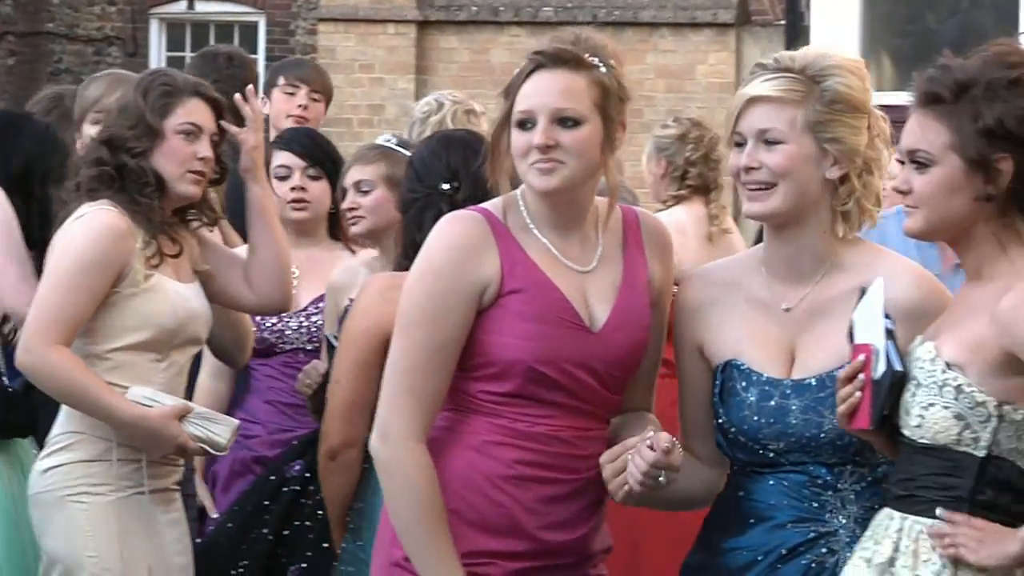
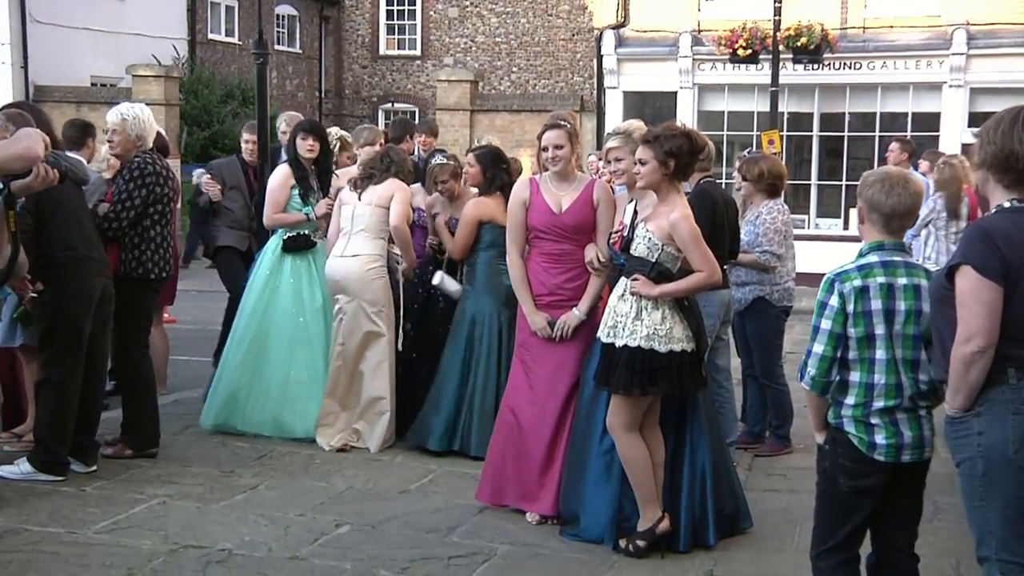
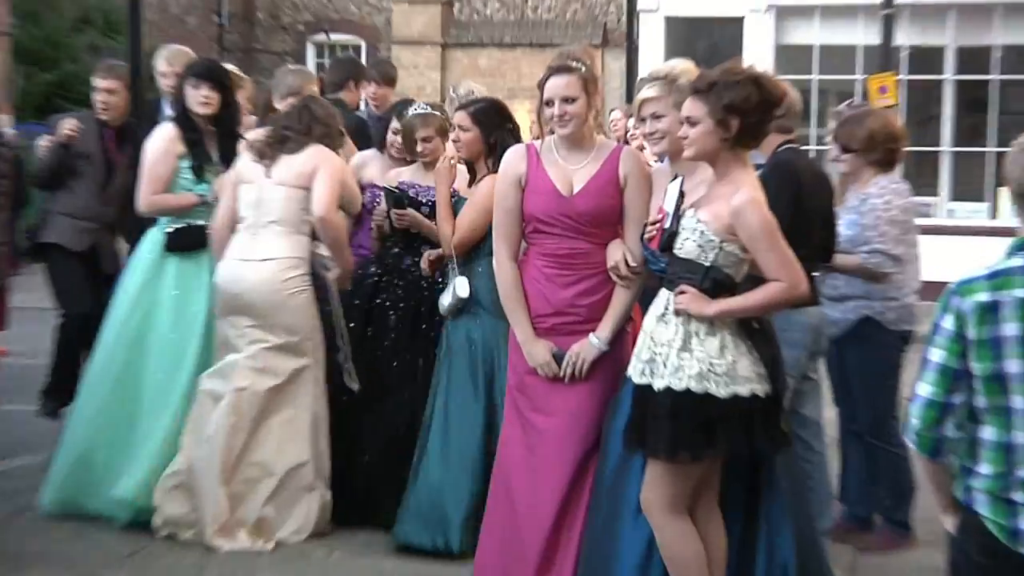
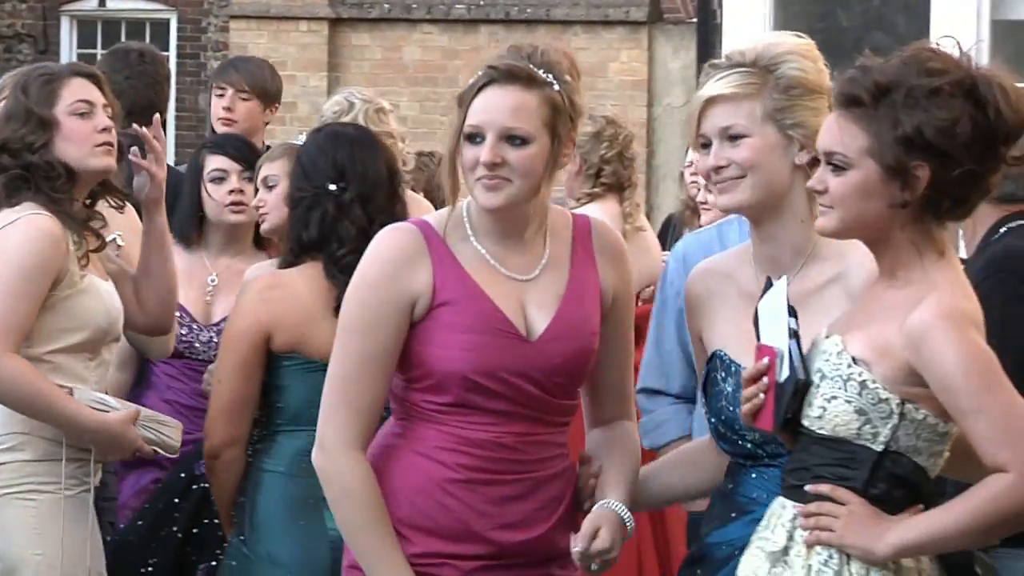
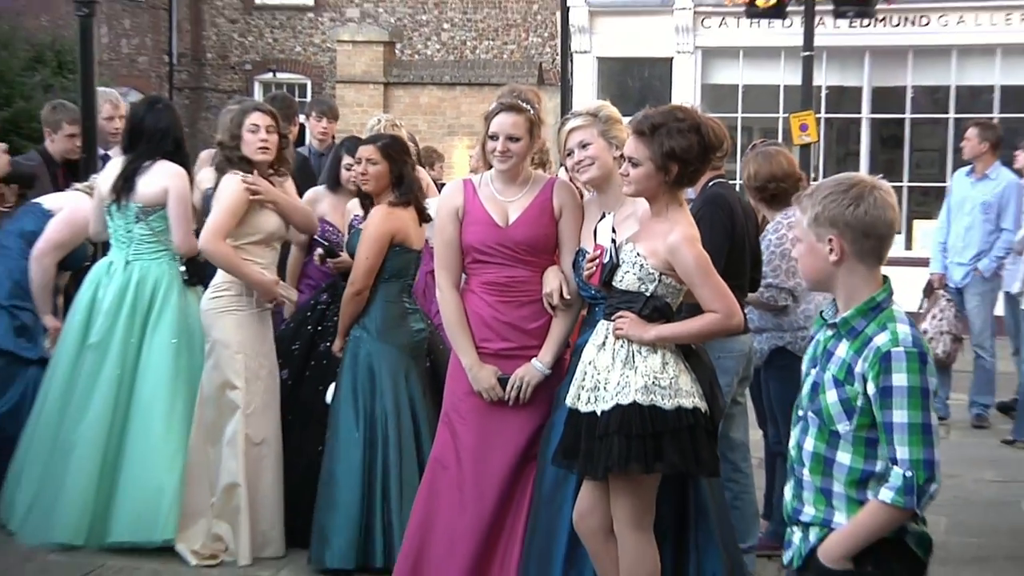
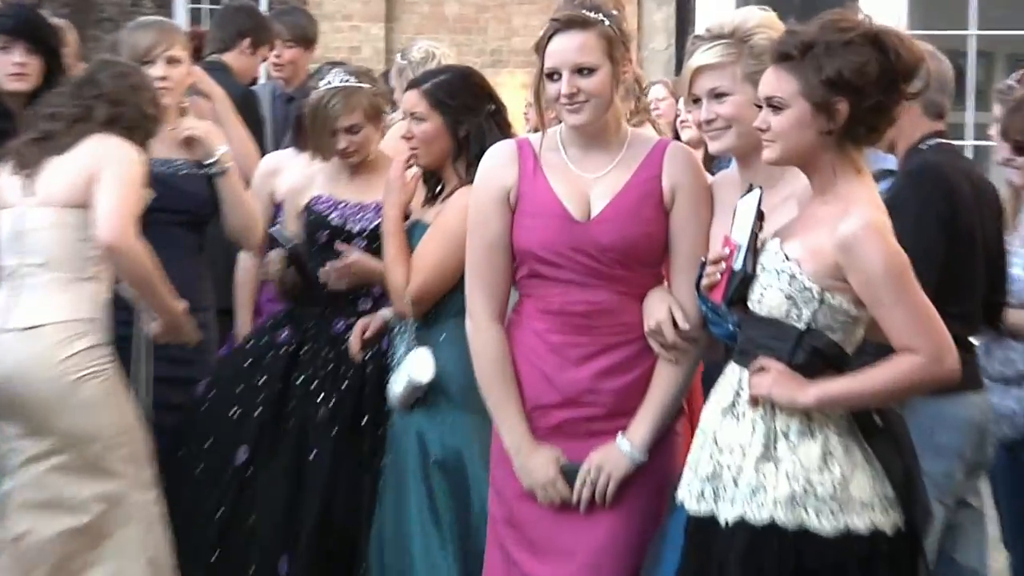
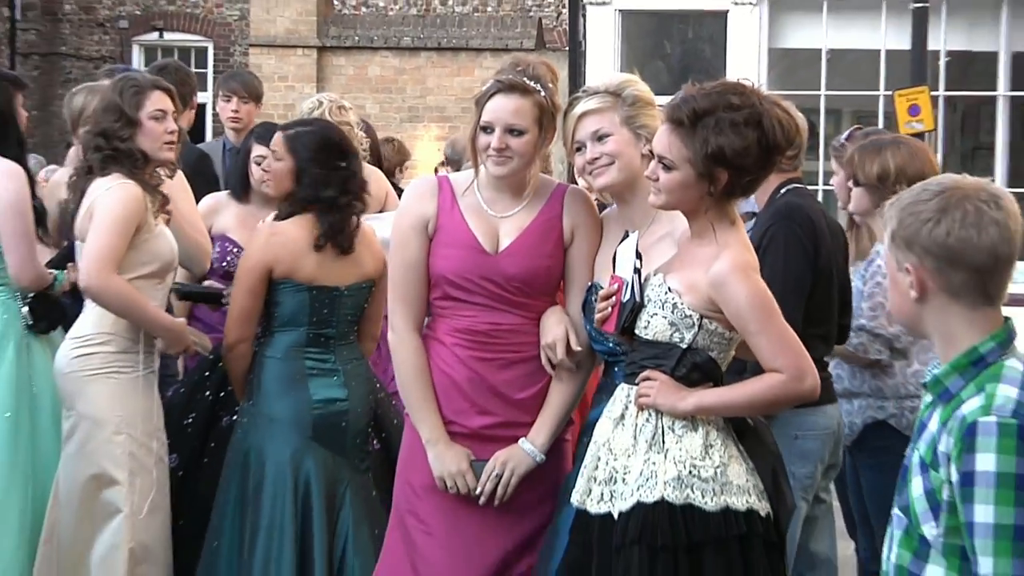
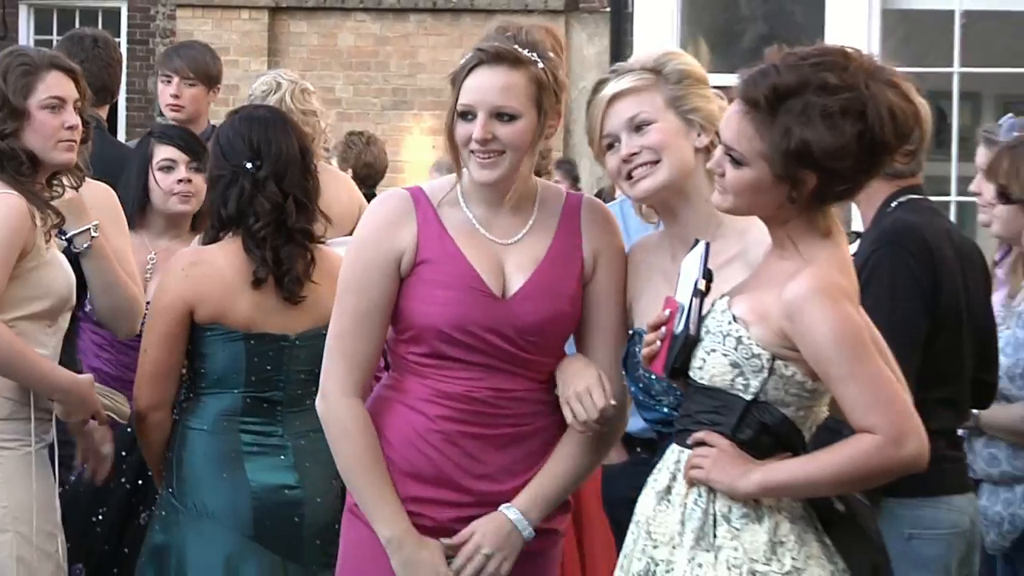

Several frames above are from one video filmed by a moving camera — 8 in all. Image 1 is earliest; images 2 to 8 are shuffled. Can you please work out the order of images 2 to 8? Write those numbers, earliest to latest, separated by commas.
4, 8, 7, 5, 2, 3, 6
